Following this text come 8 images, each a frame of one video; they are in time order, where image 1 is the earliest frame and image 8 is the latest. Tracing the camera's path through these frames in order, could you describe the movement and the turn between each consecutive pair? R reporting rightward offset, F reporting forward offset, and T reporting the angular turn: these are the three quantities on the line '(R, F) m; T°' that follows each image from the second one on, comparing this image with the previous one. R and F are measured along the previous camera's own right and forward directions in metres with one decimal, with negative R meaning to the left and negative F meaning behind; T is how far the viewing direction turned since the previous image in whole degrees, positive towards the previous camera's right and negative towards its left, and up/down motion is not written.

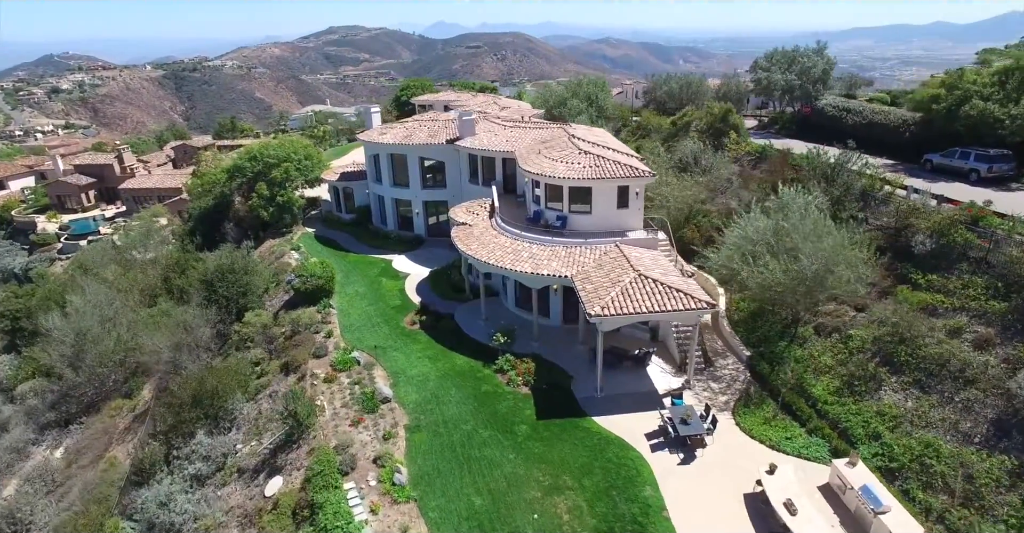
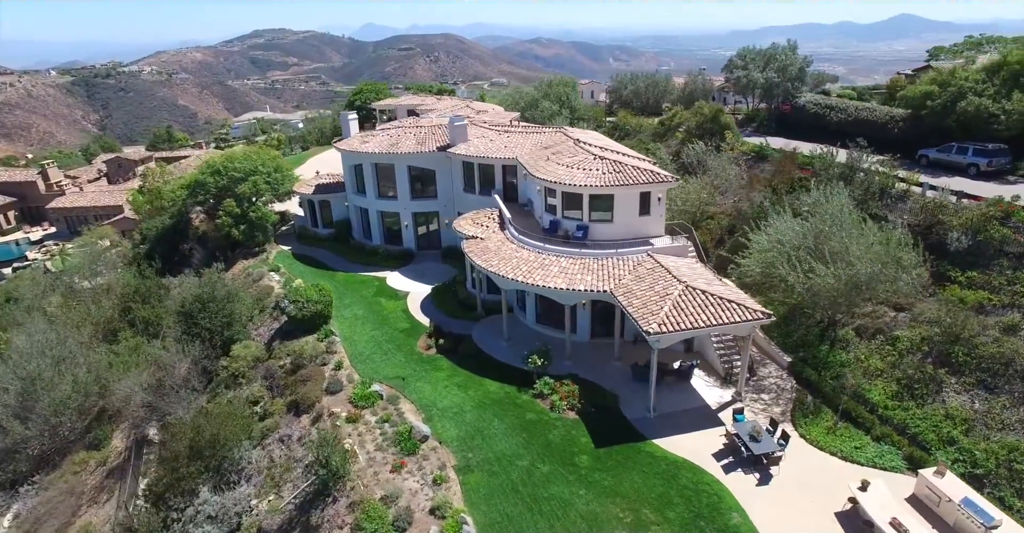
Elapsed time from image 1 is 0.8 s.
(-3.7, +1.8) m; +6°
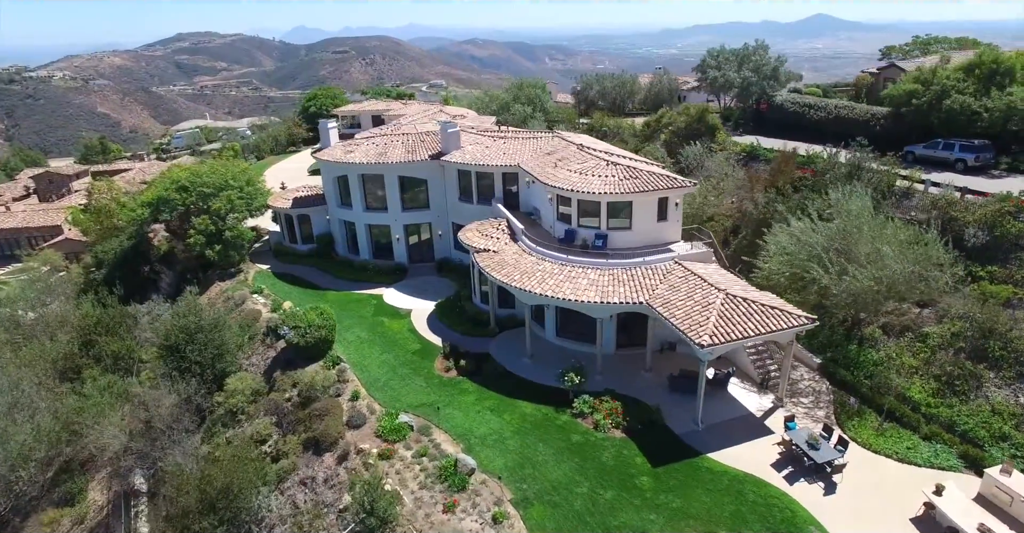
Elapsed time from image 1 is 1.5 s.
(-3.4, +1.3) m; +5°
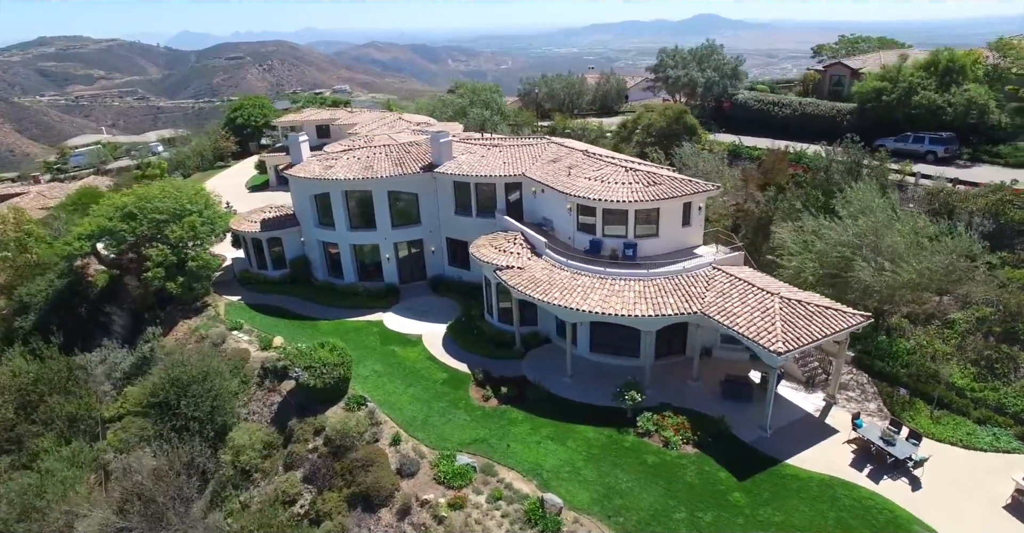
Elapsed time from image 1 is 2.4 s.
(-5.0, +1.8) m; +8°
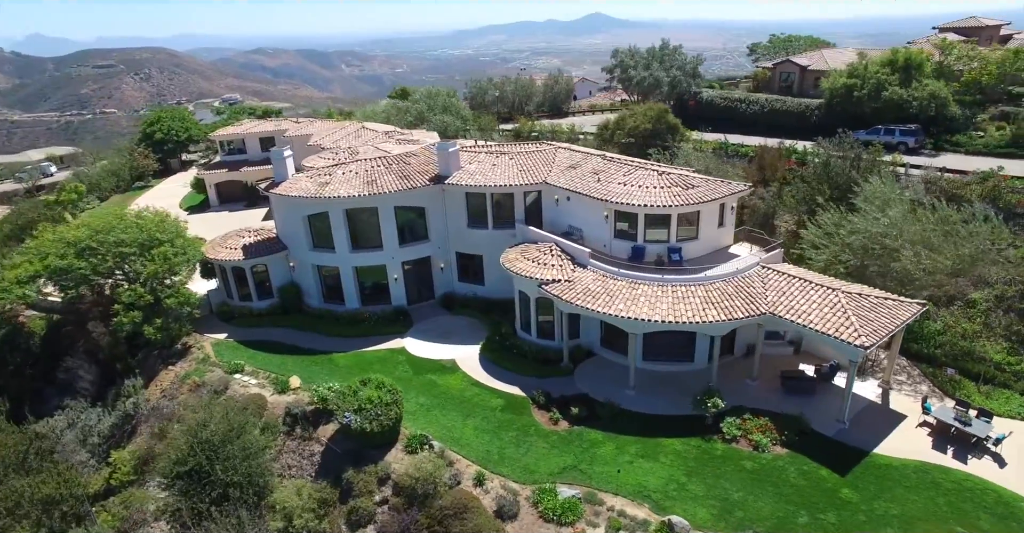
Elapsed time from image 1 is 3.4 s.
(-5.9, +1.8) m; +9°
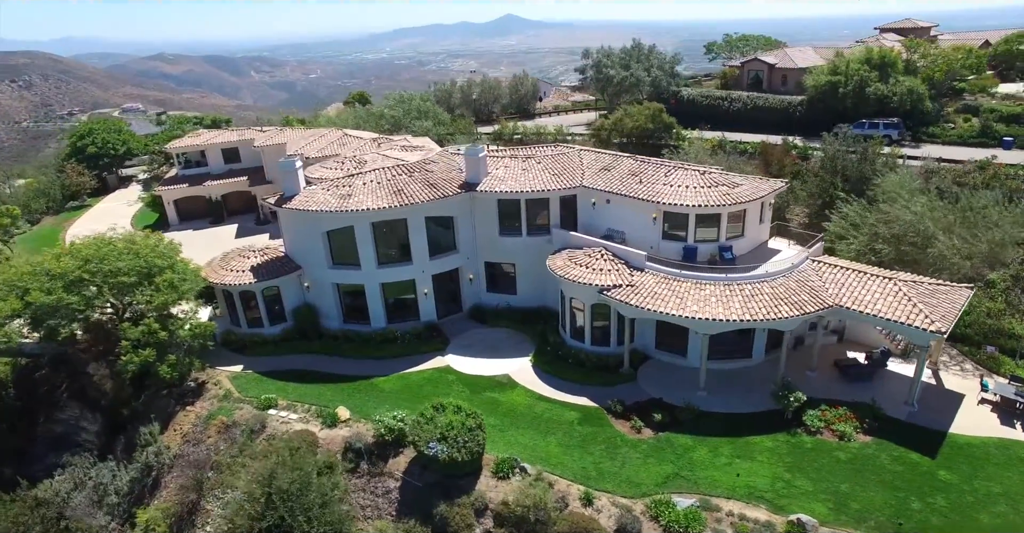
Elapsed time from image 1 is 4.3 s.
(-5.6, +1.3) m; +7°
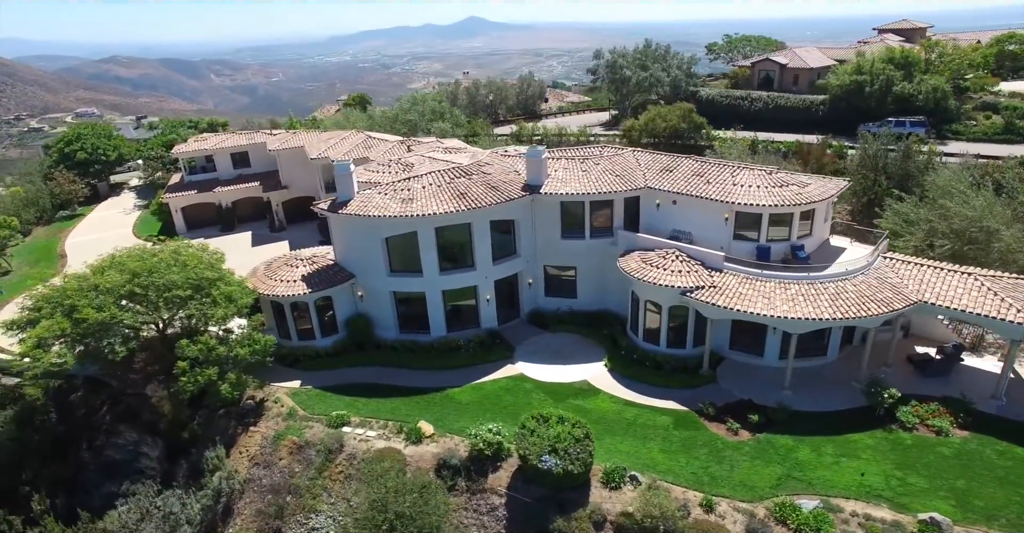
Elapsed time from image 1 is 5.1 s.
(-4.8, +0.8) m; +3°
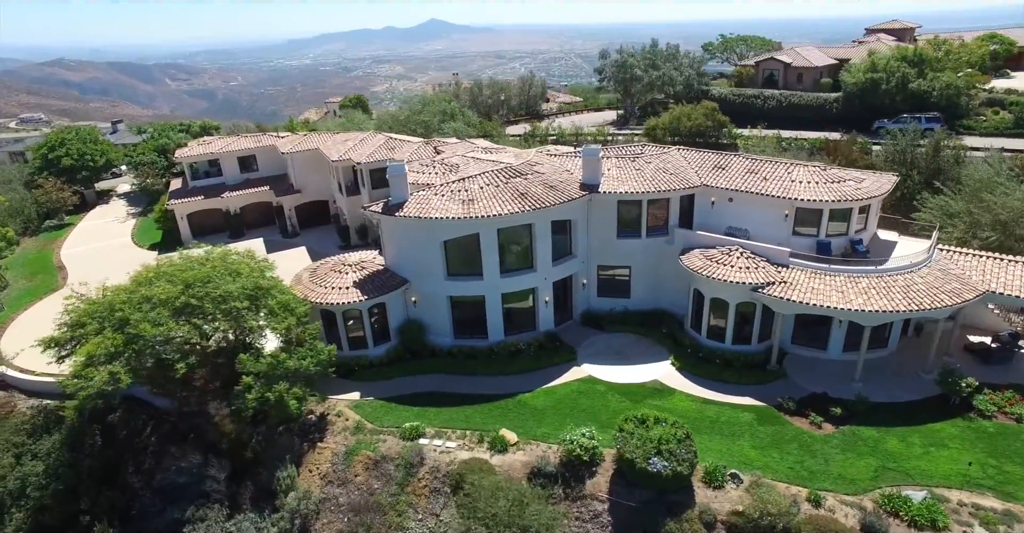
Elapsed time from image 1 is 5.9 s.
(-4.5, +0.8) m; +3°
